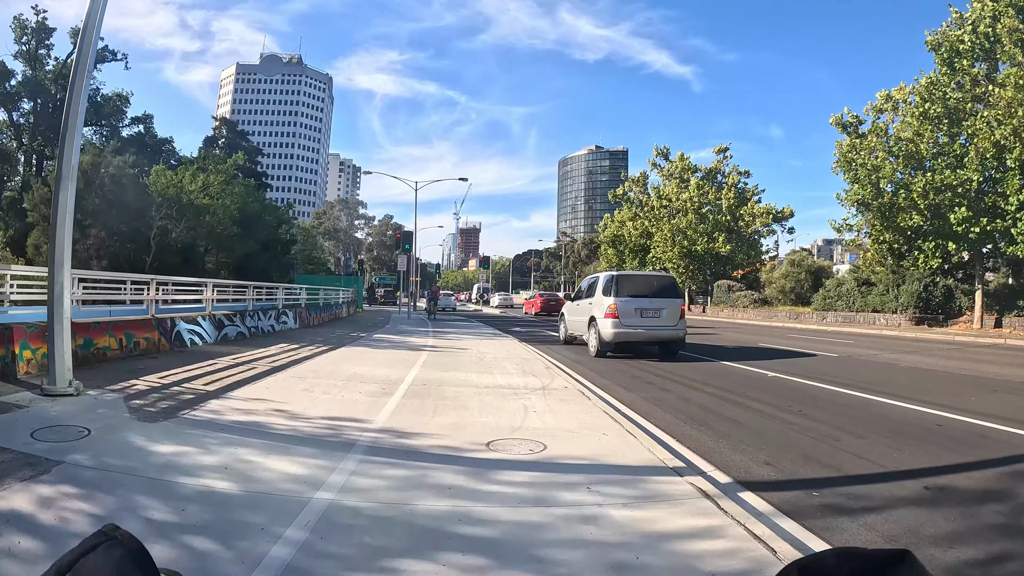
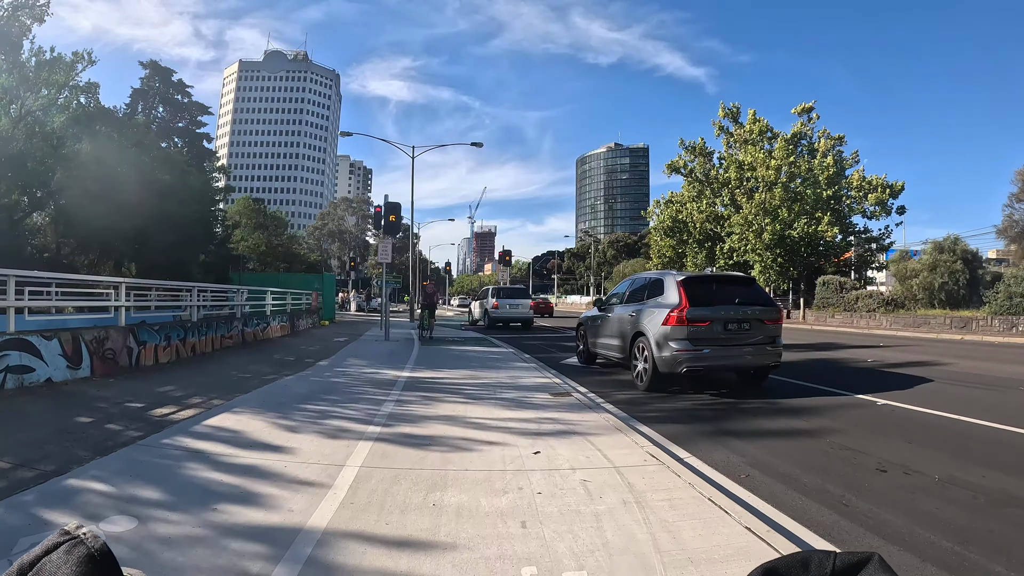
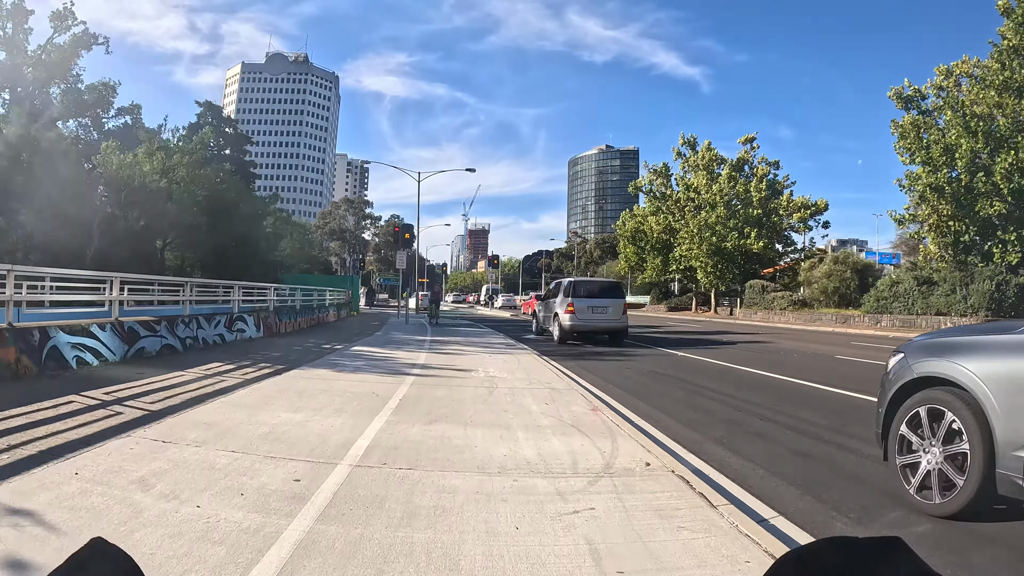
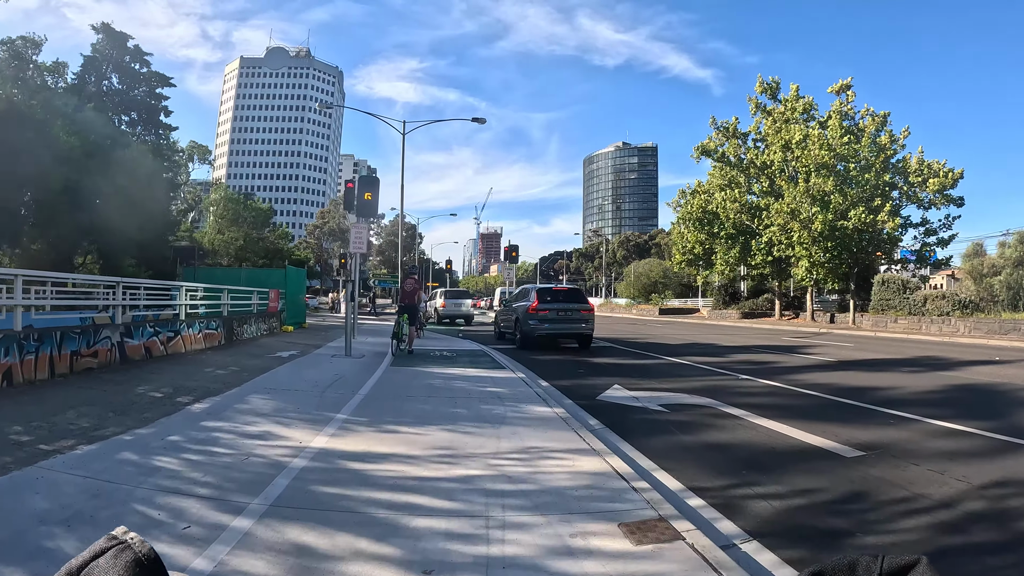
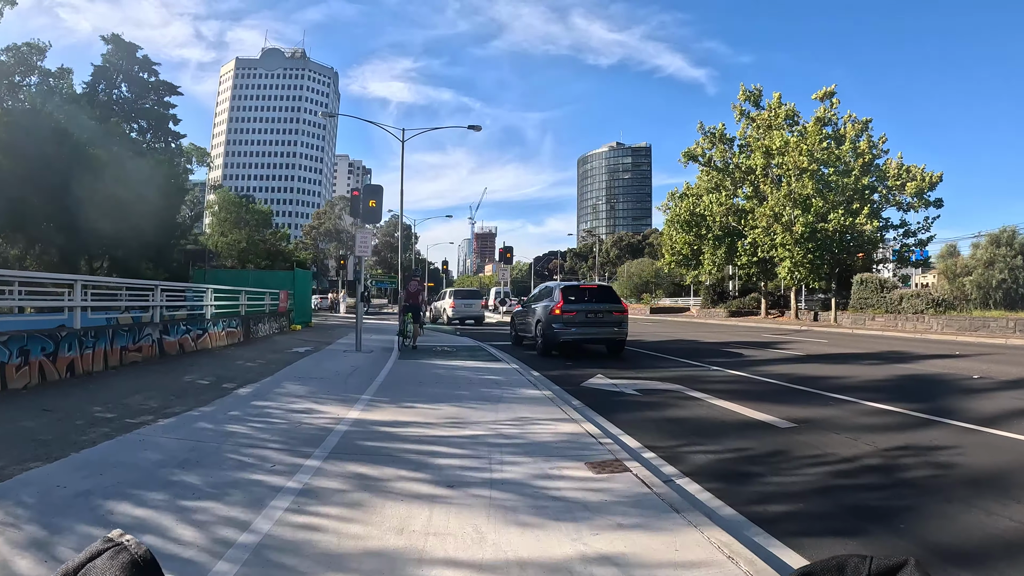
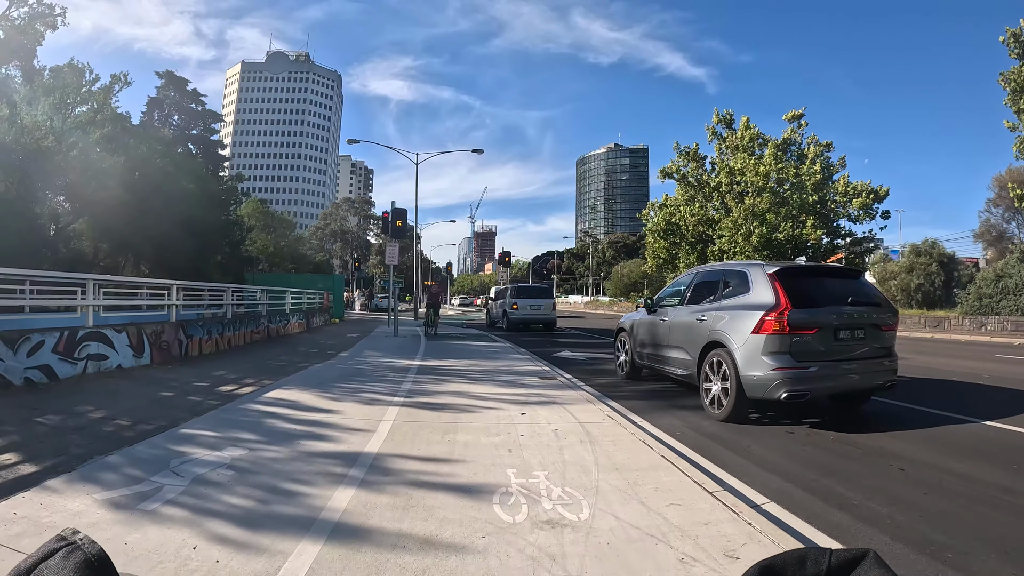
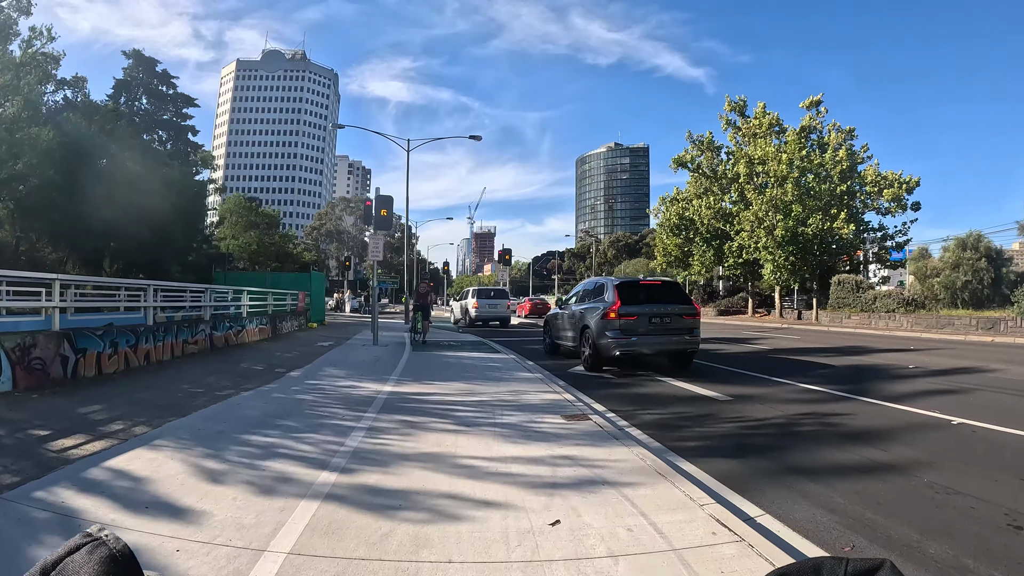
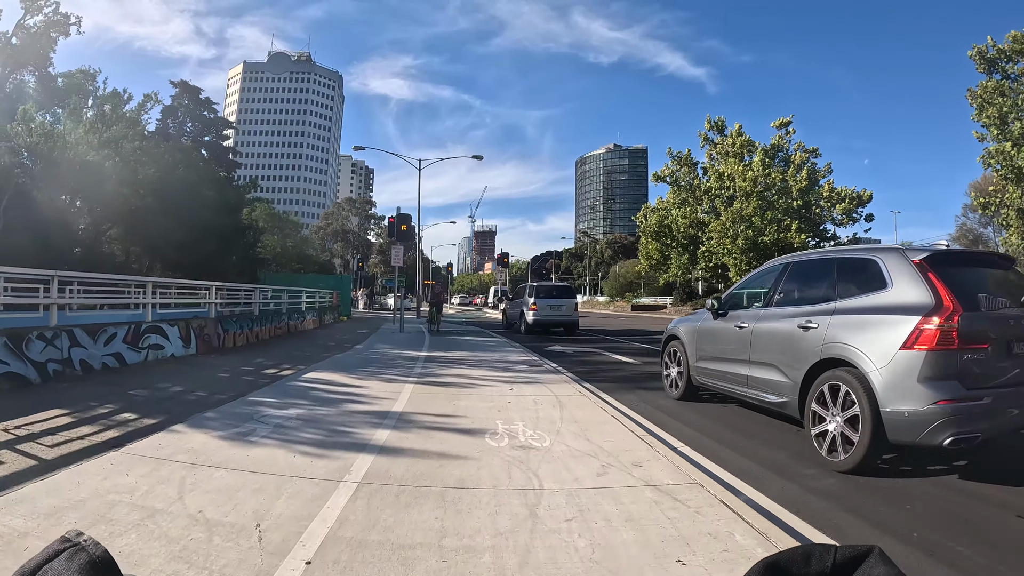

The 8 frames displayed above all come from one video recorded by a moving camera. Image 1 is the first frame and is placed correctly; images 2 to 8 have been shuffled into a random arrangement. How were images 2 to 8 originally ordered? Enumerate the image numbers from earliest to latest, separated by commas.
3, 8, 6, 2, 7, 5, 4
